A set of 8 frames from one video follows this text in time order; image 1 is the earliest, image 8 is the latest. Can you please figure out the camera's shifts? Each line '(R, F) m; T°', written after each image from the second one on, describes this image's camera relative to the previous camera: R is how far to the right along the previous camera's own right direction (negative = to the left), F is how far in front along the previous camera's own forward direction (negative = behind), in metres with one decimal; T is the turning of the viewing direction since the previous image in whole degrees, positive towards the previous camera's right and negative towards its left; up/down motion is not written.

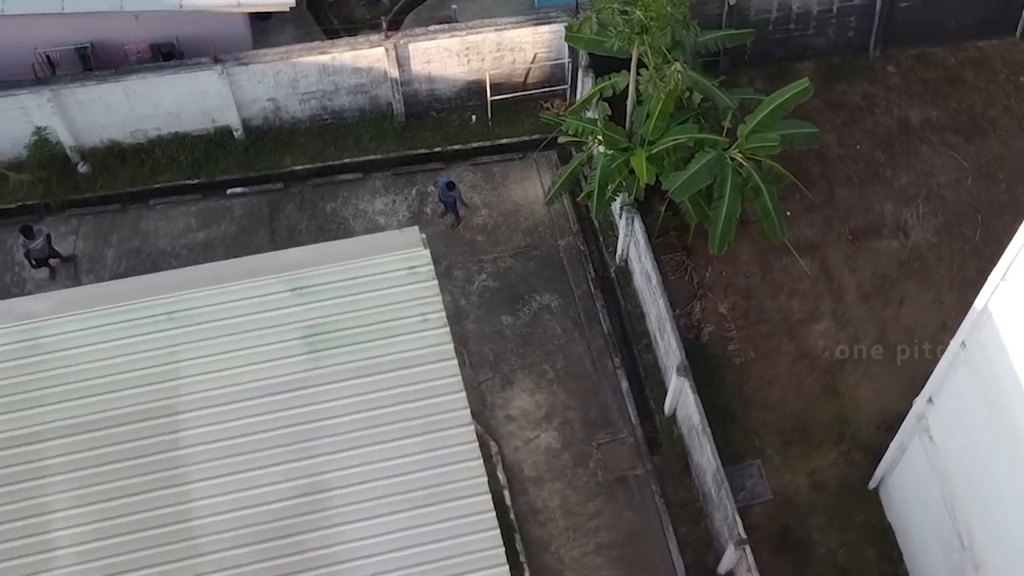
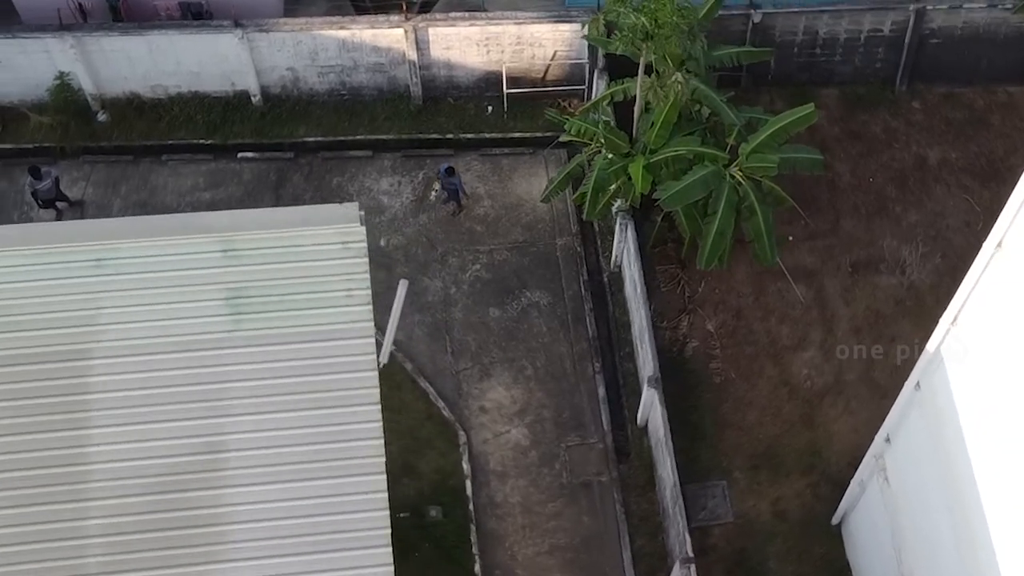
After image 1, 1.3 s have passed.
(+1.0, 0.0) m; -3°
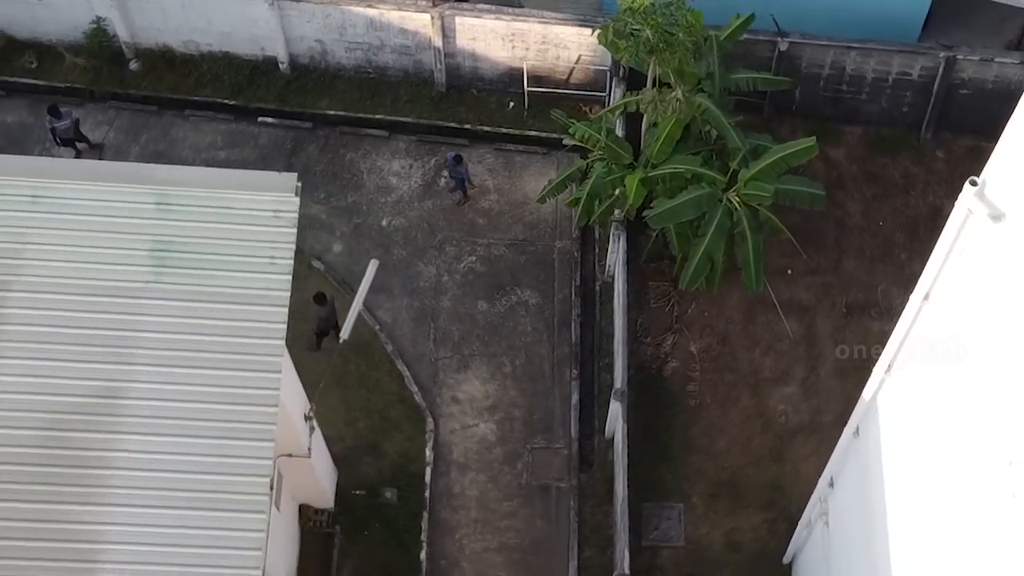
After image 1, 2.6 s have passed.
(+1.1, 0.0) m; -4°
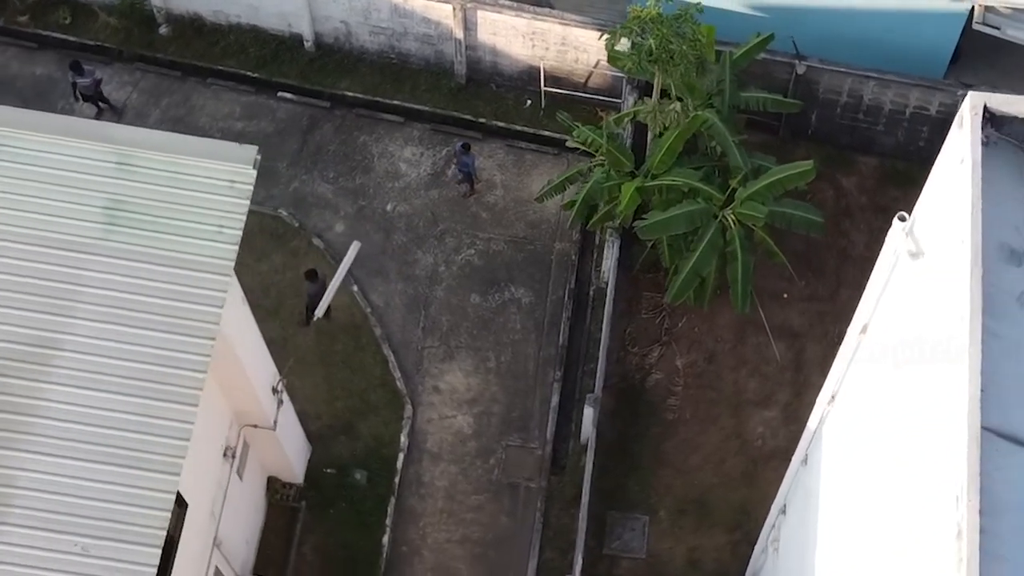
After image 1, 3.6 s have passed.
(+0.9, 0.0) m; -3°
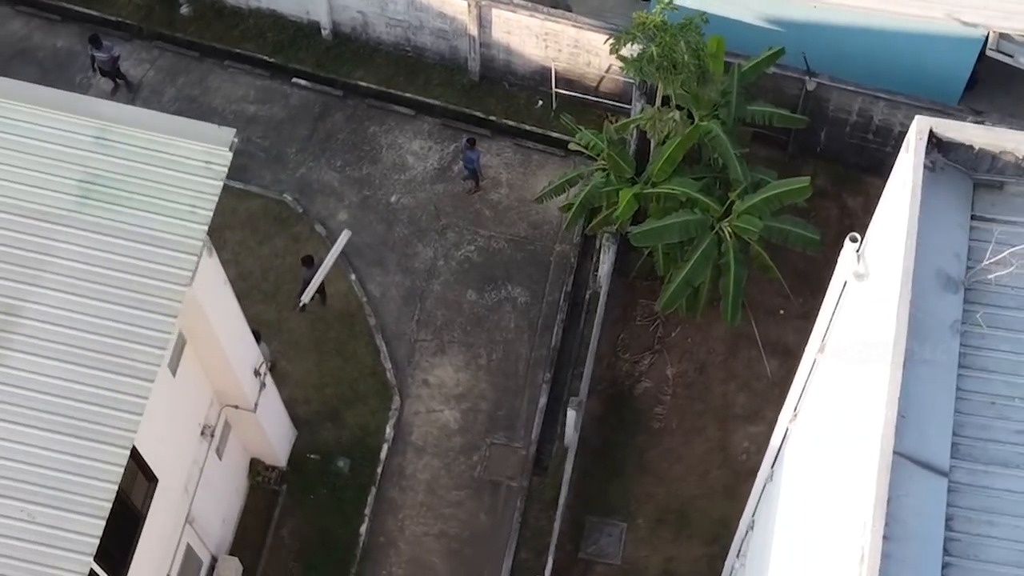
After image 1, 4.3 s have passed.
(+0.5, 0.0) m; -2°
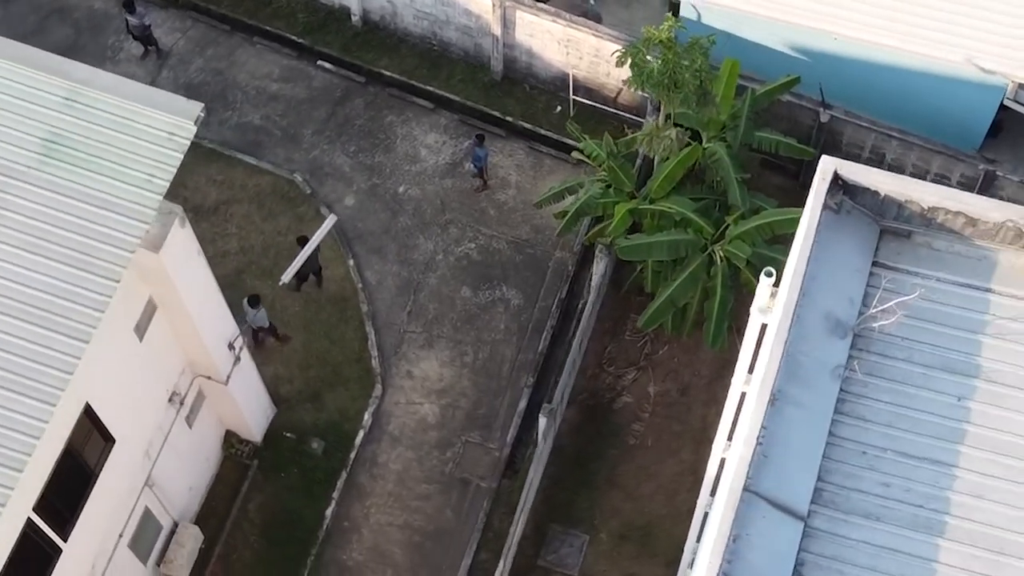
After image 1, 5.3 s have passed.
(+0.9, 0.0) m; -3°
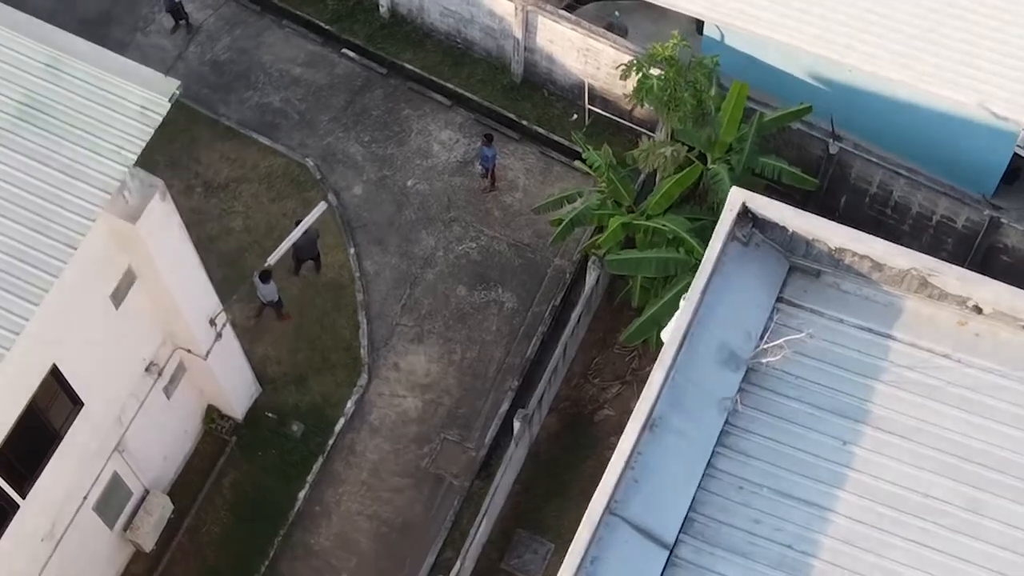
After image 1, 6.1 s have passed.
(+0.8, 0.0) m; -3°
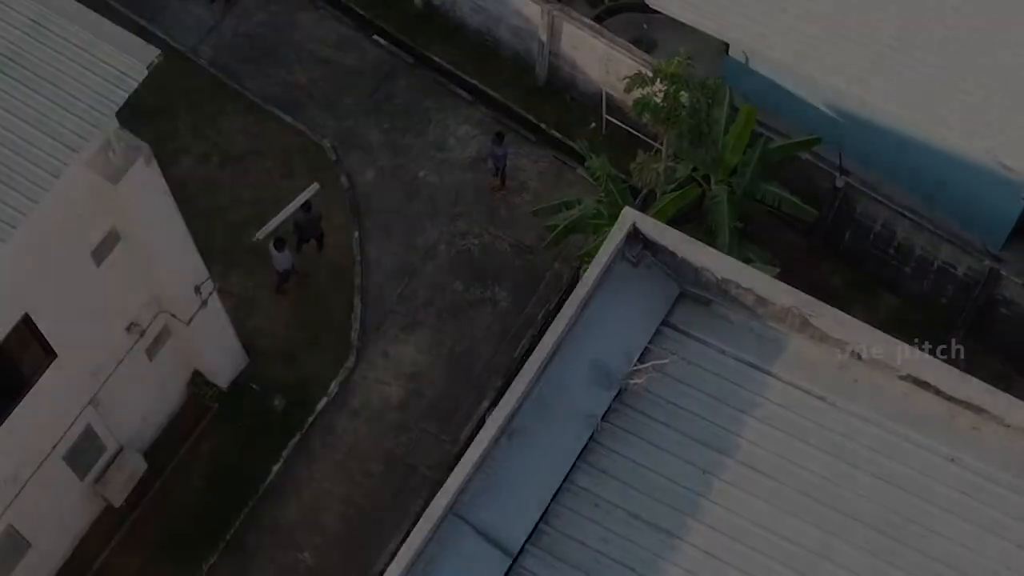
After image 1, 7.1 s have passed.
(+0.9, -0.1) m; -3°
